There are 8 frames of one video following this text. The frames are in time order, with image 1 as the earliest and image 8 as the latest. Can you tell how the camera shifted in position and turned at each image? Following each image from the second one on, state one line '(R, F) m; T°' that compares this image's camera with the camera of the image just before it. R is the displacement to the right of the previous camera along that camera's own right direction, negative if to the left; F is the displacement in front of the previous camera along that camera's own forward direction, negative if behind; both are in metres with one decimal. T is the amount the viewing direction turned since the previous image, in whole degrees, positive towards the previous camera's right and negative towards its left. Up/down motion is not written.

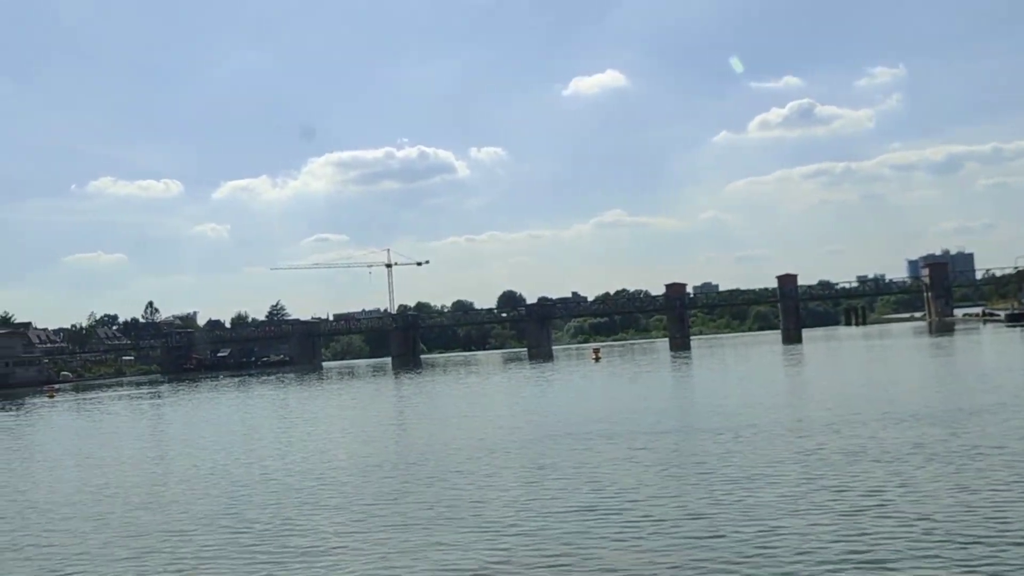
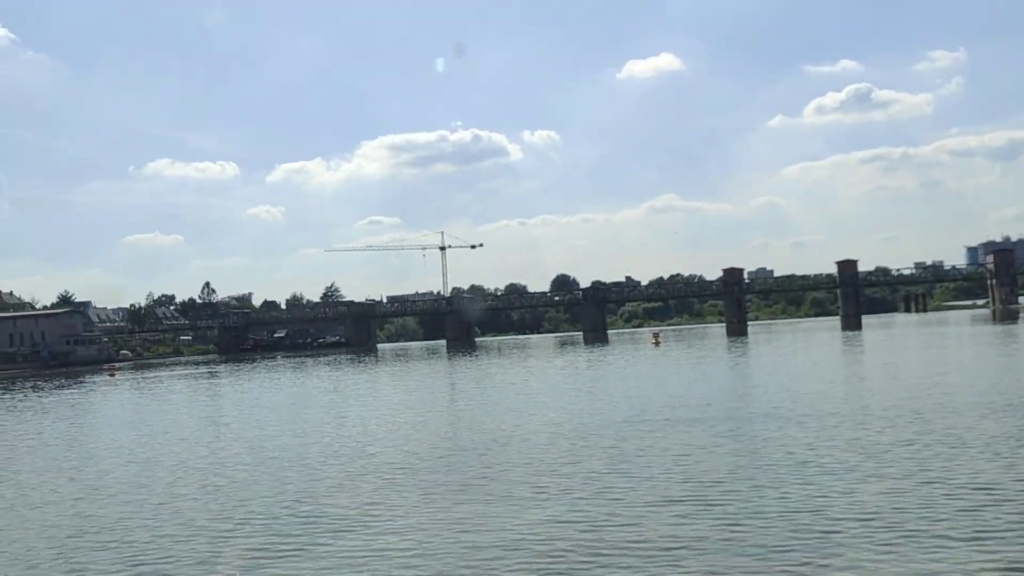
(-0.2, +0.2) m; -2°
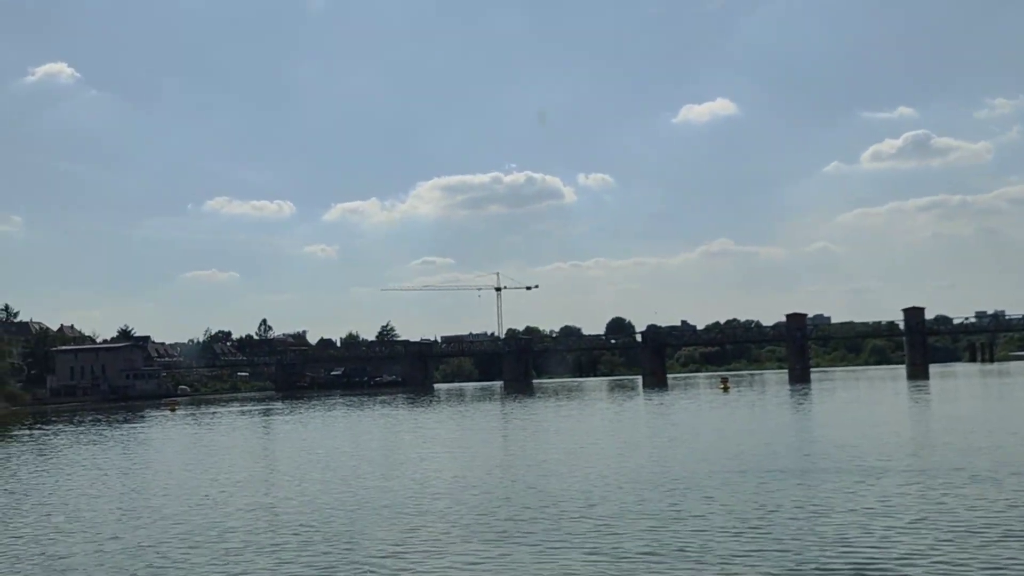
(-0.3, +0.5) m; -2°
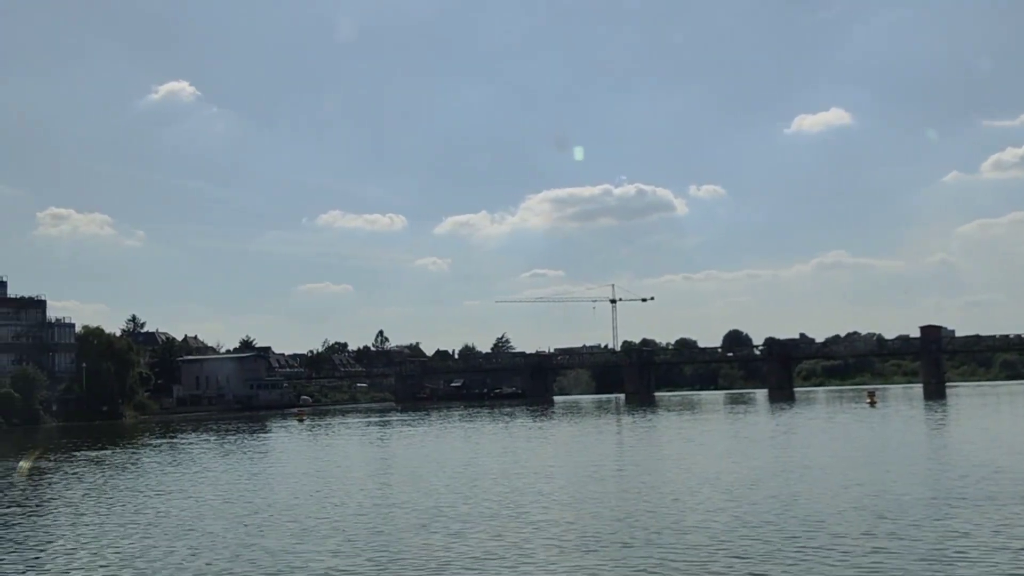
(-0.5, +0.8) m; -5°
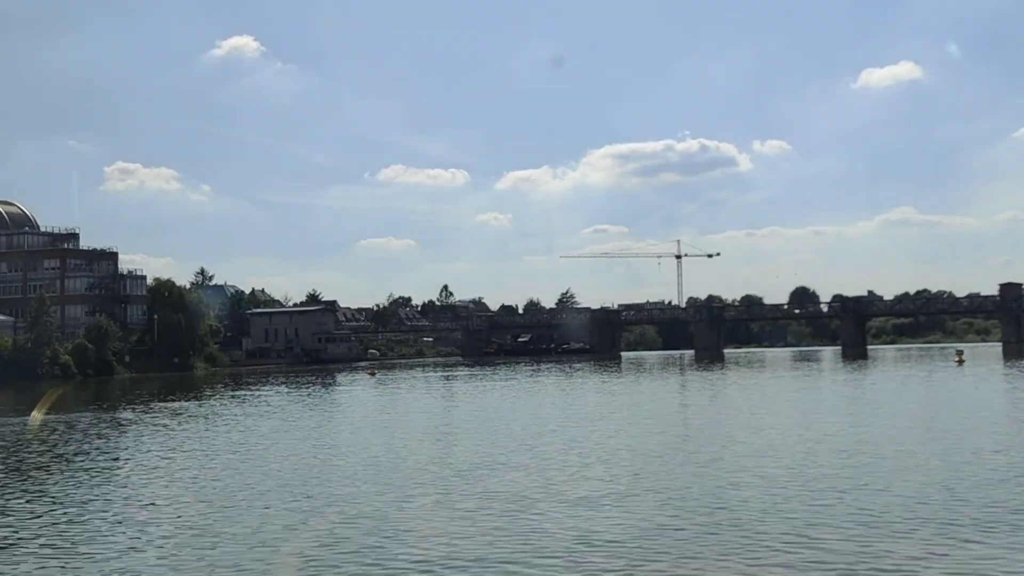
(-0.3, +0.5) m; -3°
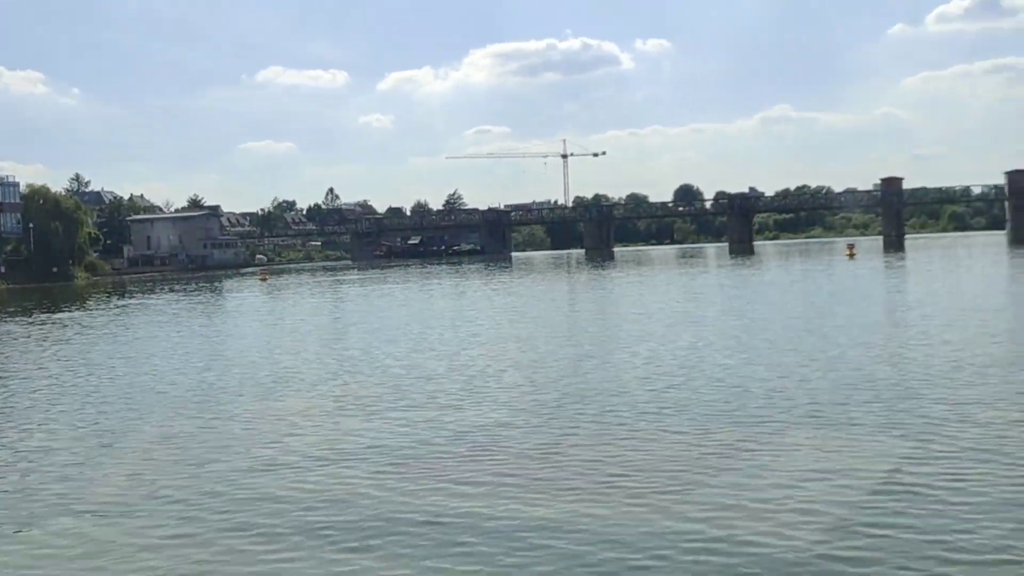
(-0.2, +0.4) m; +5°
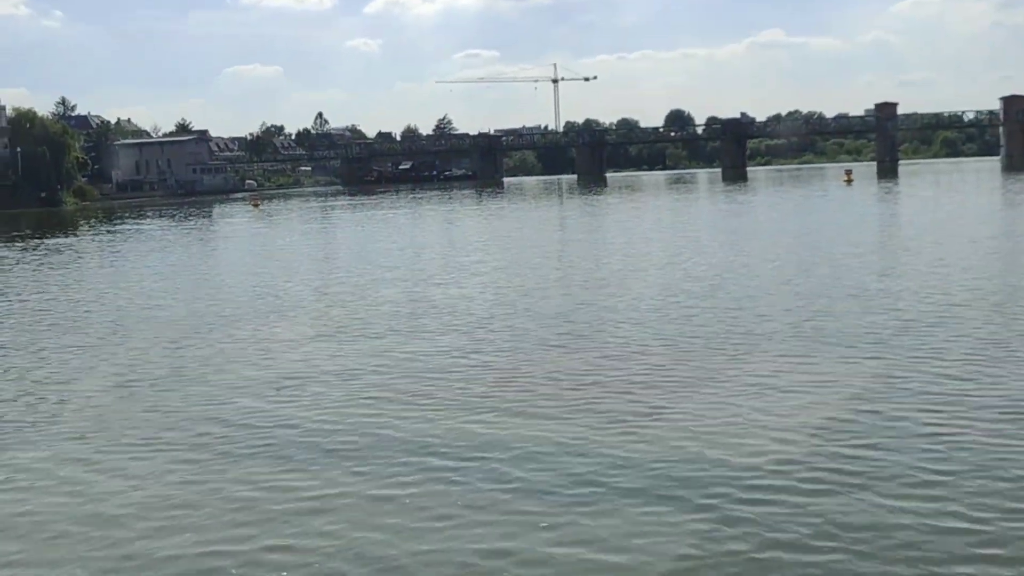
(-0.1, +0.2) m; 0°
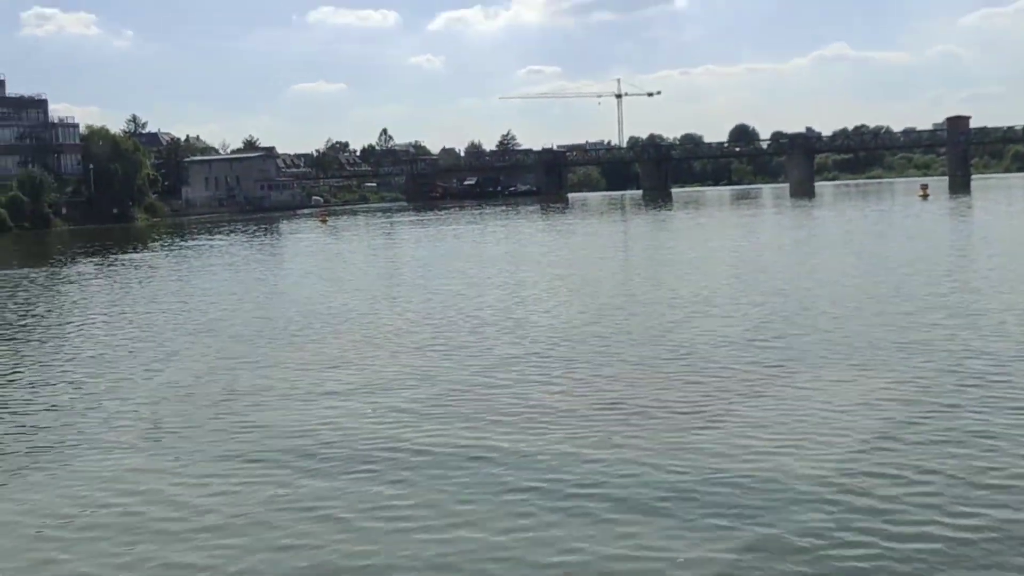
(-0.1, +0.1) m; -3°
